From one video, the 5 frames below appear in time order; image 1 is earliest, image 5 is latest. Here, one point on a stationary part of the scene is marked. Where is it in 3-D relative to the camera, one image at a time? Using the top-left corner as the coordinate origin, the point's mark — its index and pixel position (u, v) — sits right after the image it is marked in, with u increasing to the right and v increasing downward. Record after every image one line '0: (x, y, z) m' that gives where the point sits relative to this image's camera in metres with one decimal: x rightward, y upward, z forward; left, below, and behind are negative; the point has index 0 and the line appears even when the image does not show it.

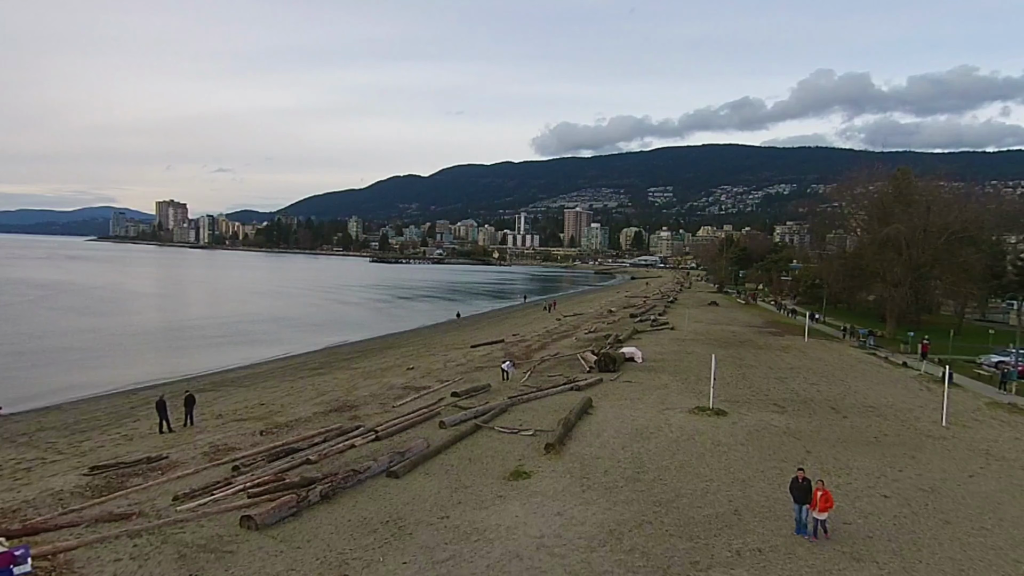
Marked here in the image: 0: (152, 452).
0: (-7.9, -3.6, +13.4) m
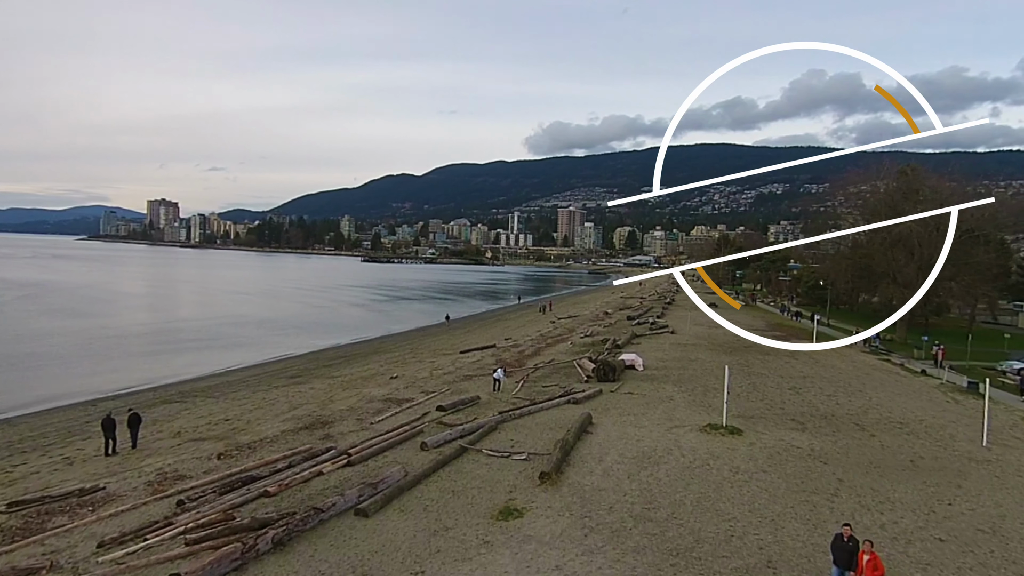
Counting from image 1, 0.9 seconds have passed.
0: (-8.0, -3.7, +11.6) m
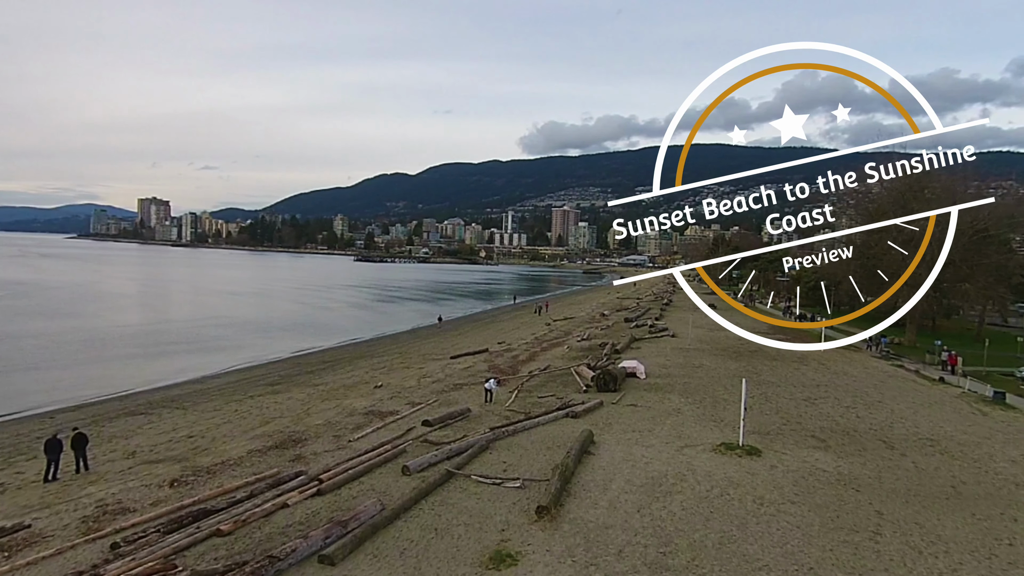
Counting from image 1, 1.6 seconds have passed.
0: (-8.2, -3.7, +10.1) m
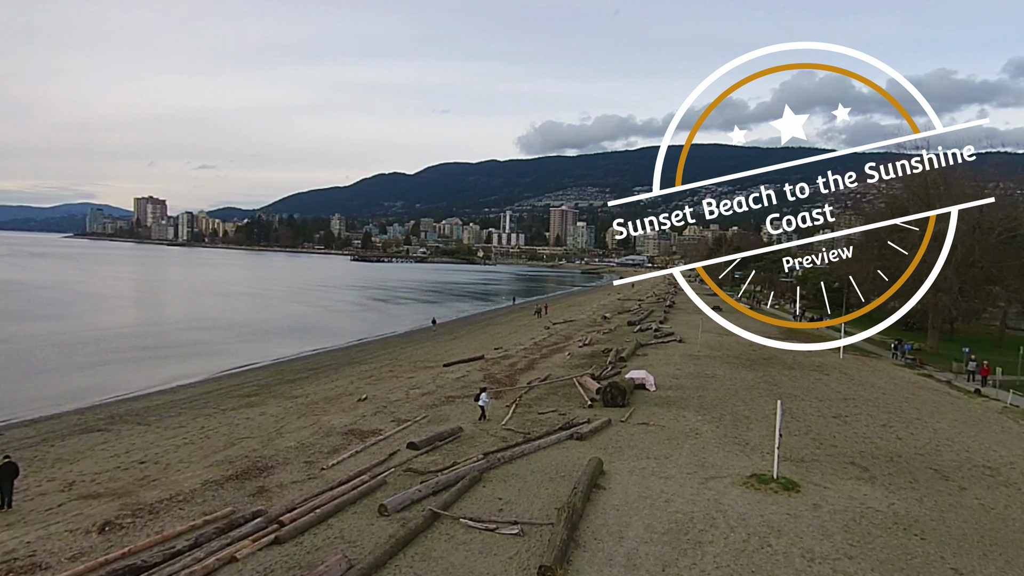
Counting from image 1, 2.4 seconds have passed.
0: (-8.2, -3.9, +8.3) m
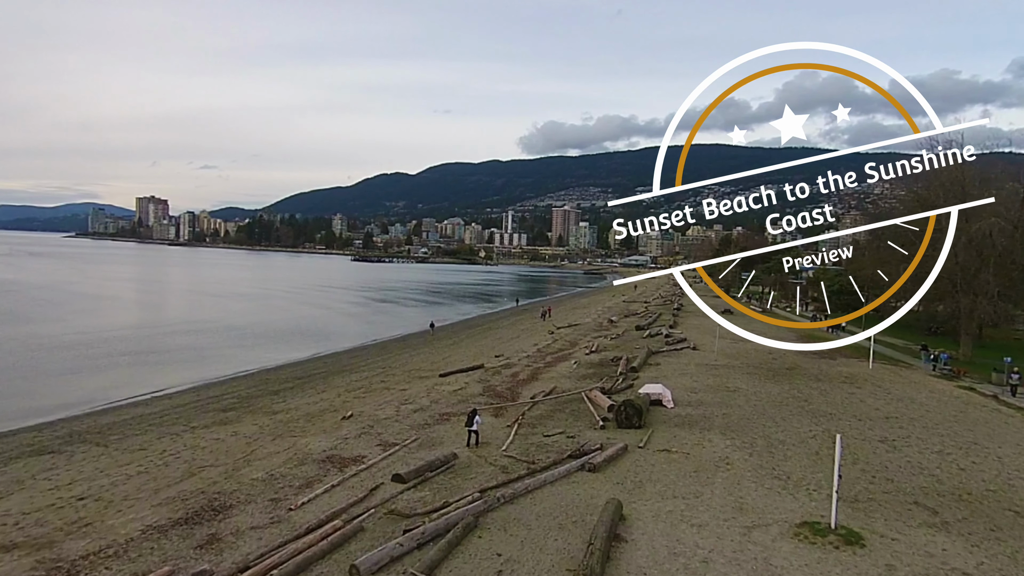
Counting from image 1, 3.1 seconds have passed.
0: (-8.2, -4.0, +6.4) m
